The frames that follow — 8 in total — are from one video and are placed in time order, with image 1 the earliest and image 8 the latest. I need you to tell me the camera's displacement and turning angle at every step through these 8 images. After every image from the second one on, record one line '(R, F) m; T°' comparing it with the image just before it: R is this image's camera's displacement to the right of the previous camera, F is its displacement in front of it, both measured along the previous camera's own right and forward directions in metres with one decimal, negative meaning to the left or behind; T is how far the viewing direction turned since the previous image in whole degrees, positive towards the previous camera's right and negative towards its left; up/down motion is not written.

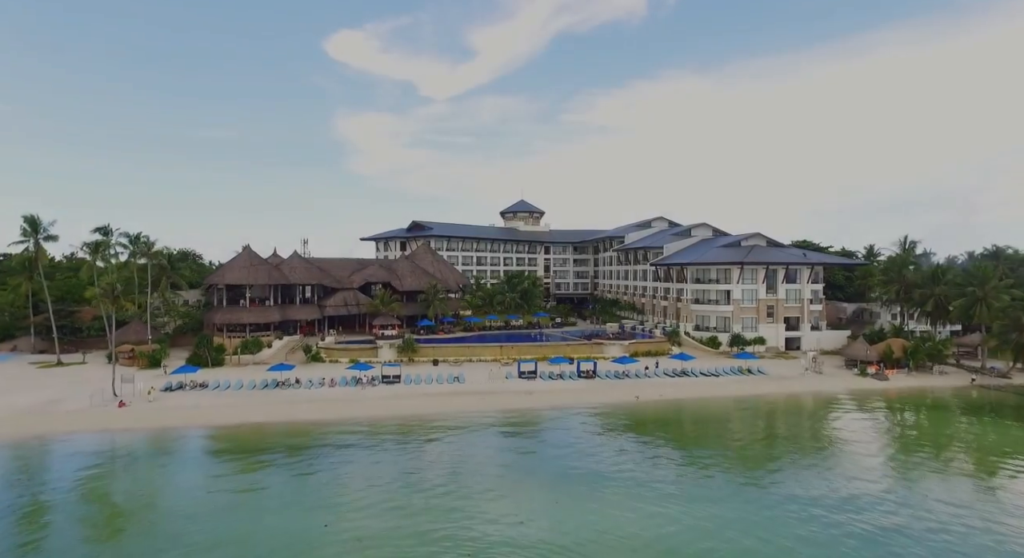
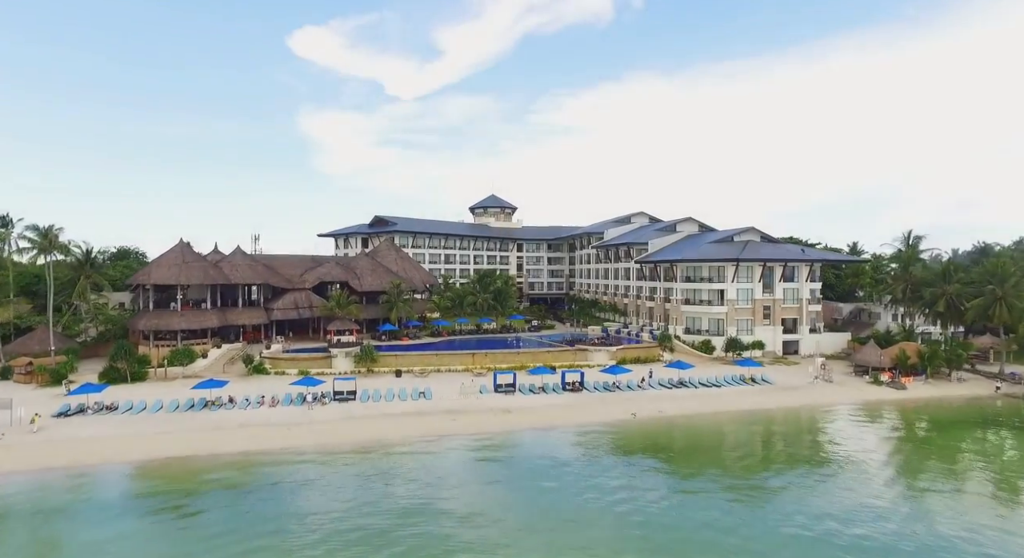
(-0.6, +7.0) m; +3°
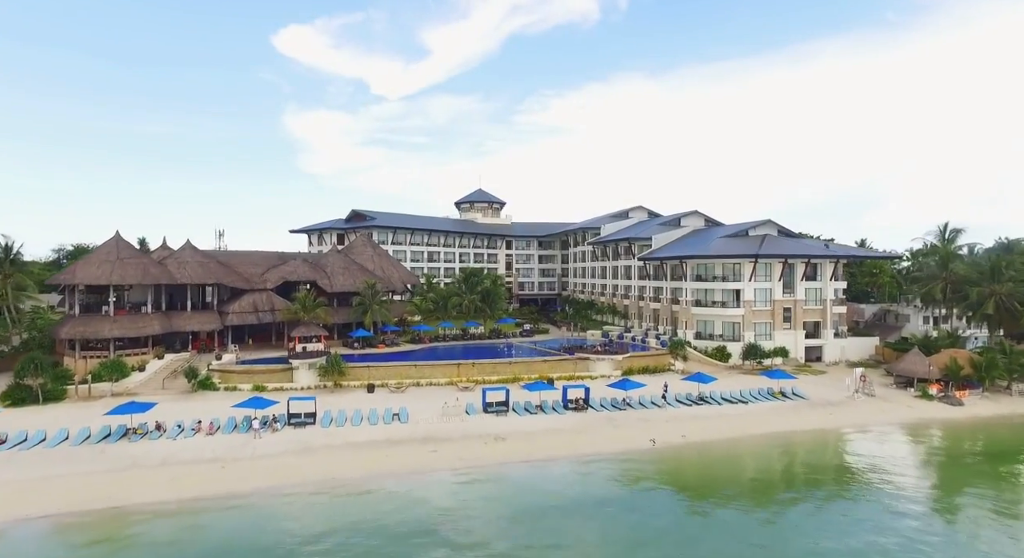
(-0.4, +7.2) m; +1°
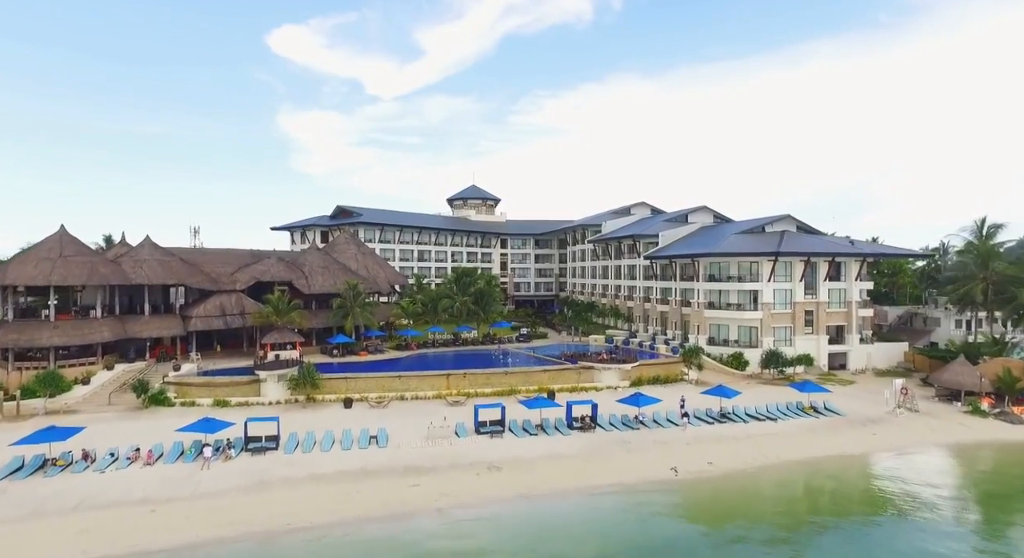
(-0.1, +5.1) m; +1°
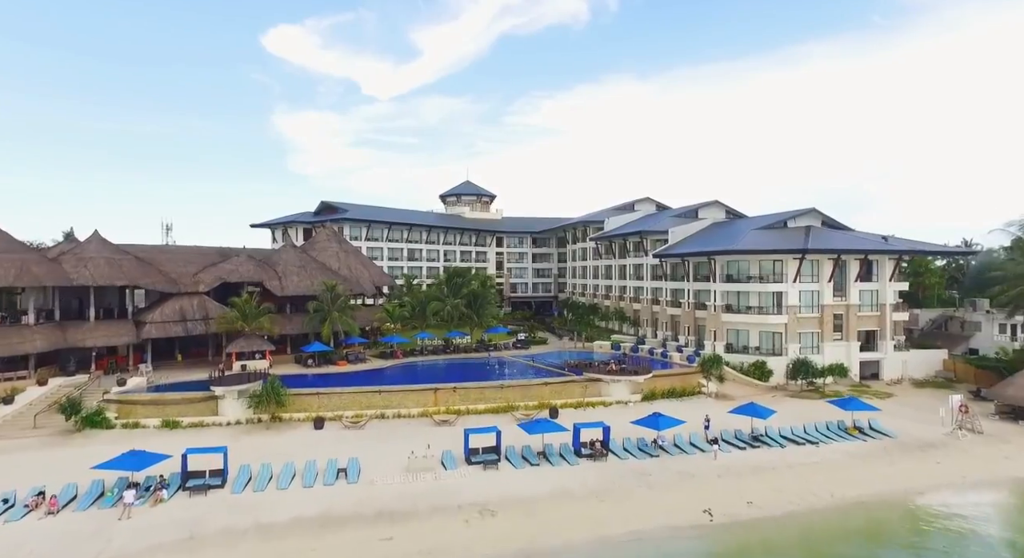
(-0.1, +5.3) m; 0°
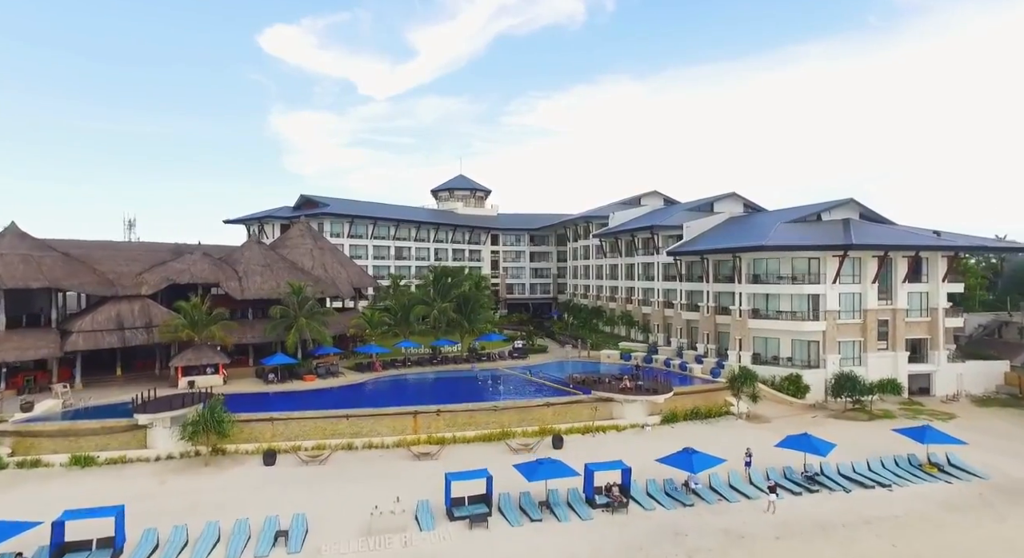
(+0.1, +6.3) m; 0°
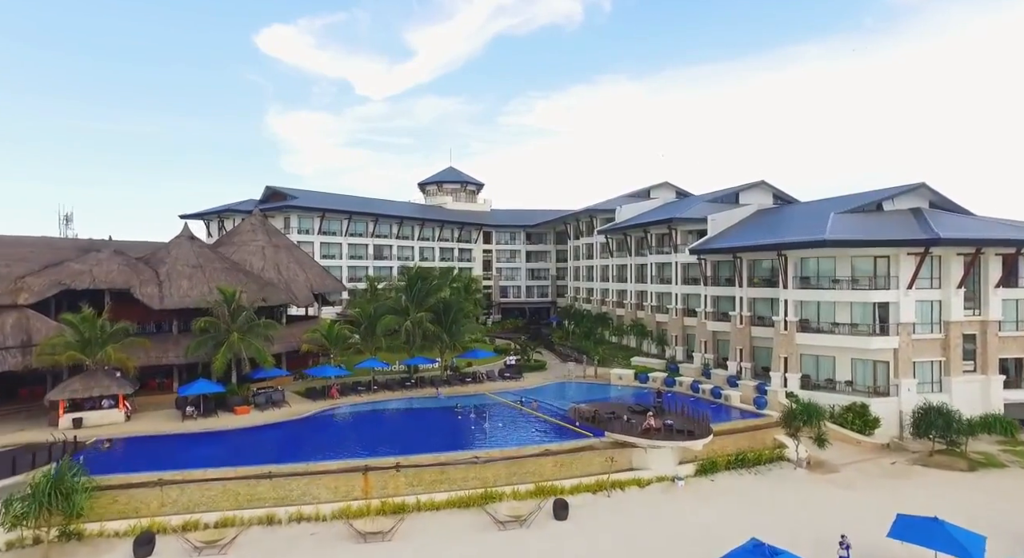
(+0.5, +8.5) m; 0°
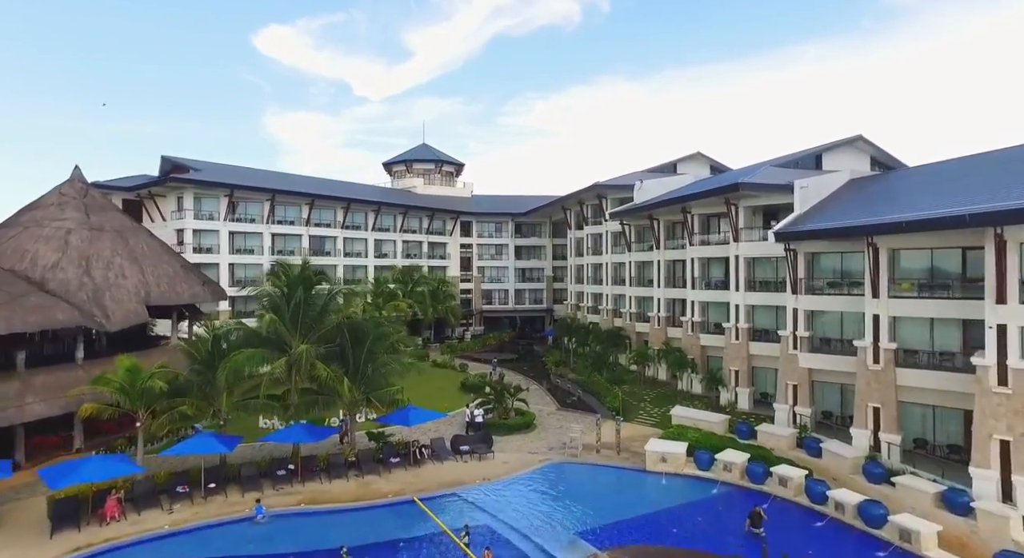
(+1.6, +17.1) m; 0°
